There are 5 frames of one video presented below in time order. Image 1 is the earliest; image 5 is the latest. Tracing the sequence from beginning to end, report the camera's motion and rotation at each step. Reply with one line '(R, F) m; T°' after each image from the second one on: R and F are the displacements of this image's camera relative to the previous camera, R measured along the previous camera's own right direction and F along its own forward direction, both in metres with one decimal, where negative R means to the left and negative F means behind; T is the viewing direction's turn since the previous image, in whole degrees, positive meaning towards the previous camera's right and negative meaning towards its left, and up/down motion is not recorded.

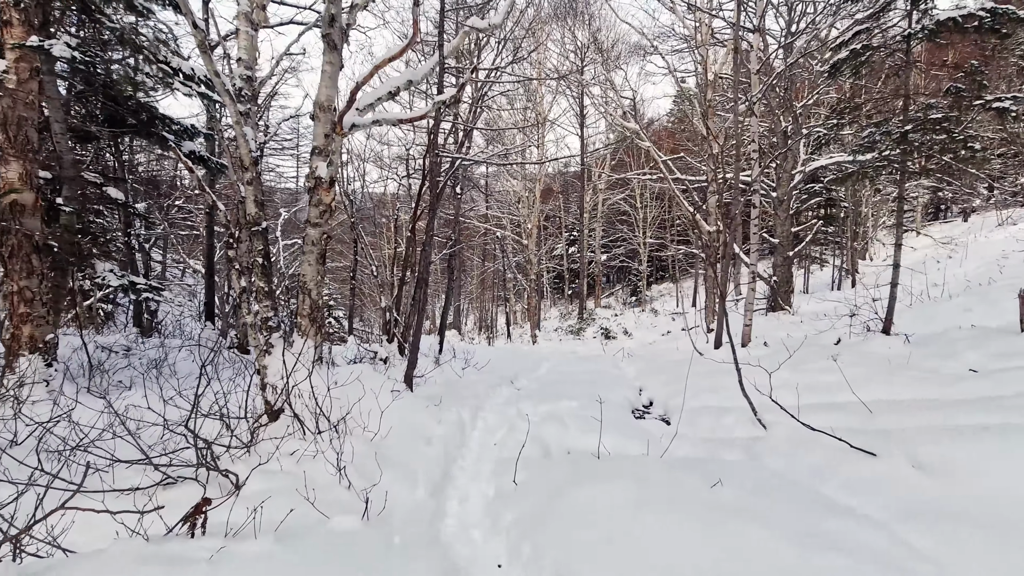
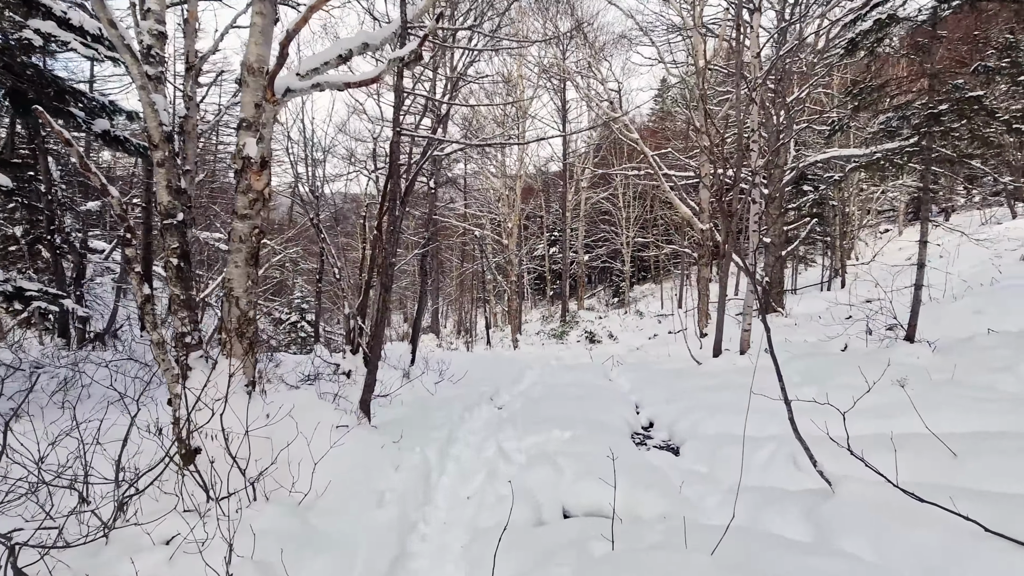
(0.0, +0.8) m; +2°
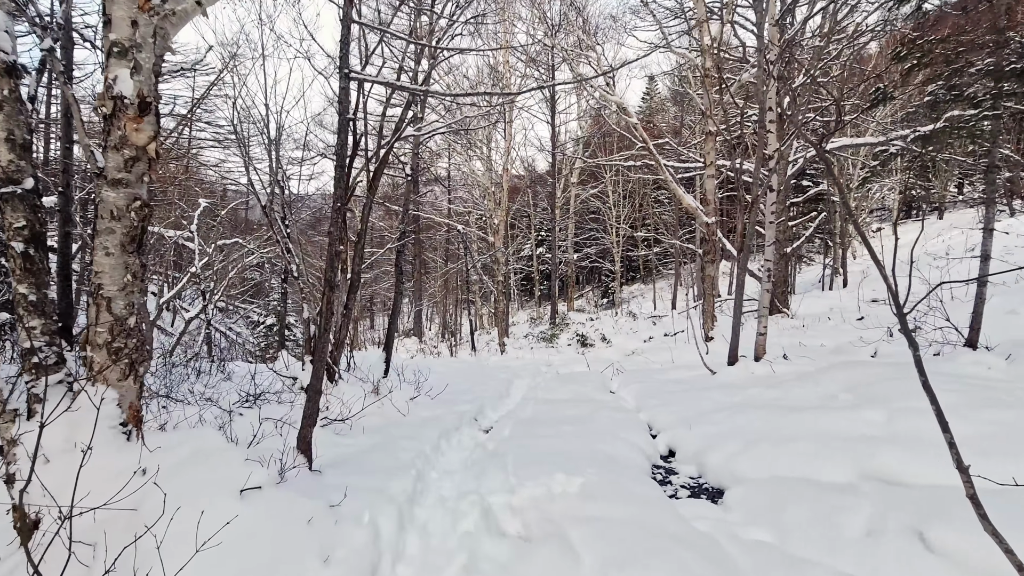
(0.0, +1.0) m; +1°
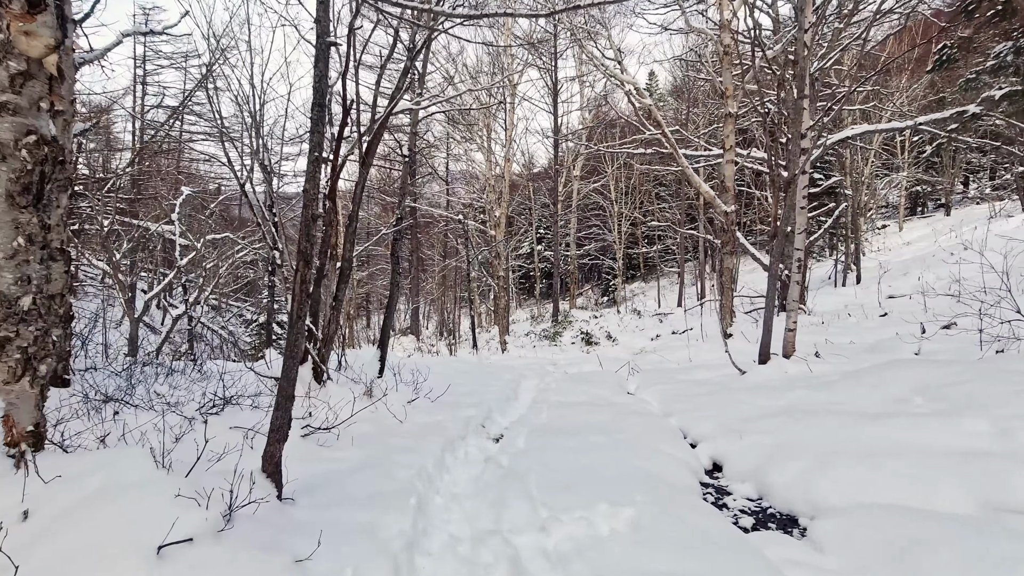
(-0.1, +0.6) m; 0°
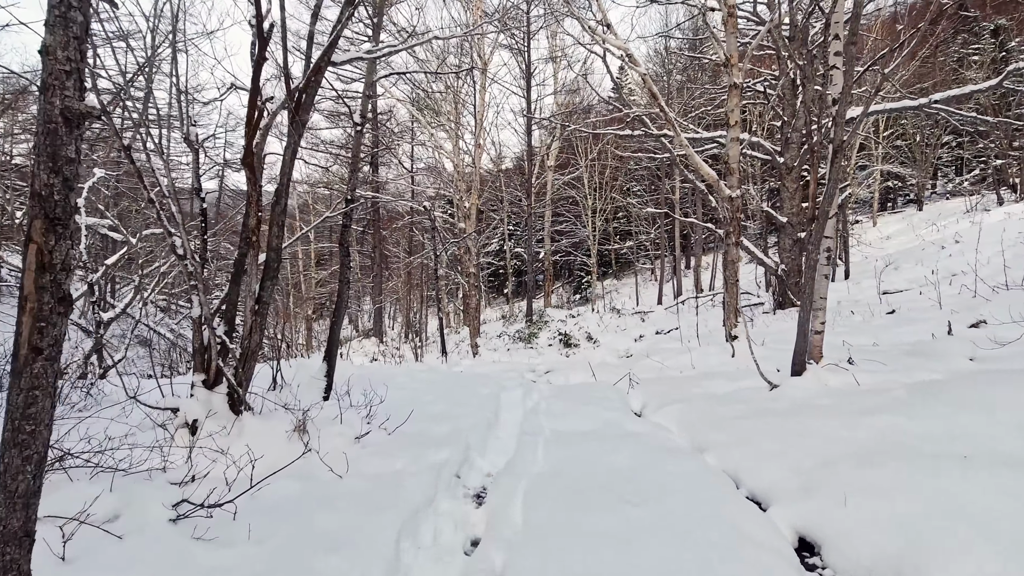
(-0.1, +1.2) m; +3°
